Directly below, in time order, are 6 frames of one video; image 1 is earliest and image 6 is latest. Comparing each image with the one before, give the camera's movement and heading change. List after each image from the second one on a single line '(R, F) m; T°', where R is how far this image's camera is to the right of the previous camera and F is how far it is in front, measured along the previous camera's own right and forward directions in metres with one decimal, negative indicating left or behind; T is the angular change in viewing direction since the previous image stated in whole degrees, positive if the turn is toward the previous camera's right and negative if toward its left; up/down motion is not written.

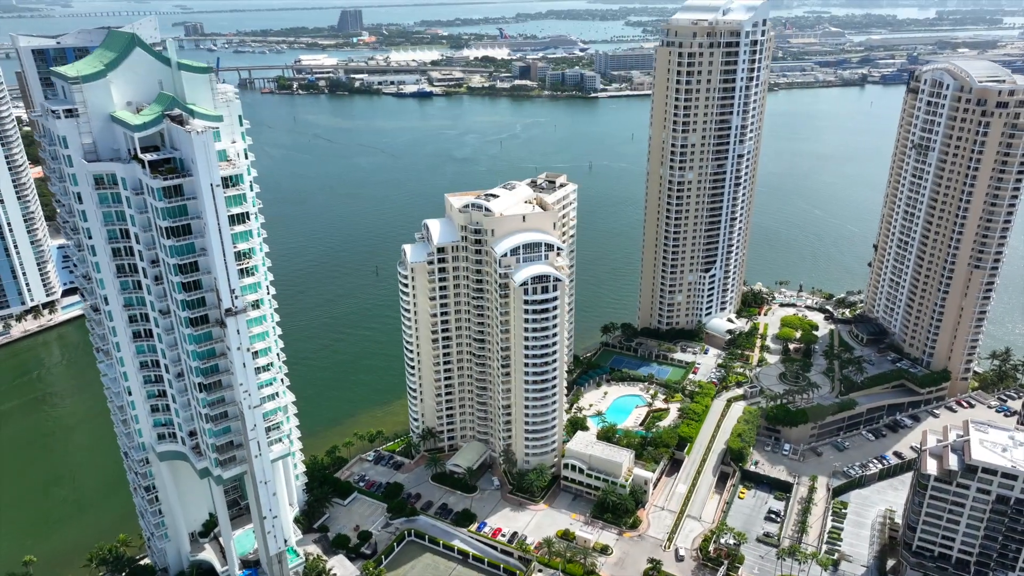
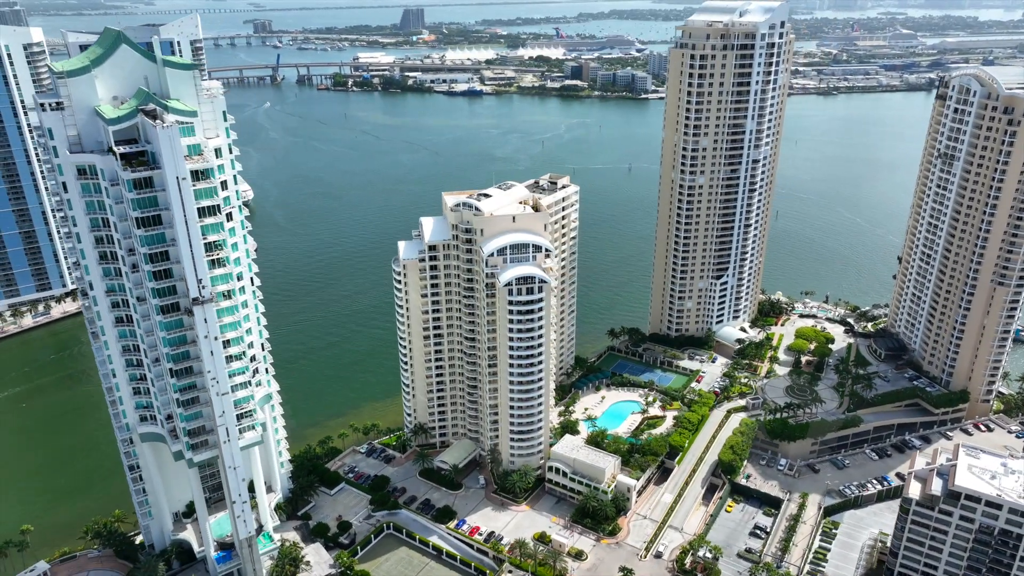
(+8.3, +0.3) m; -5°
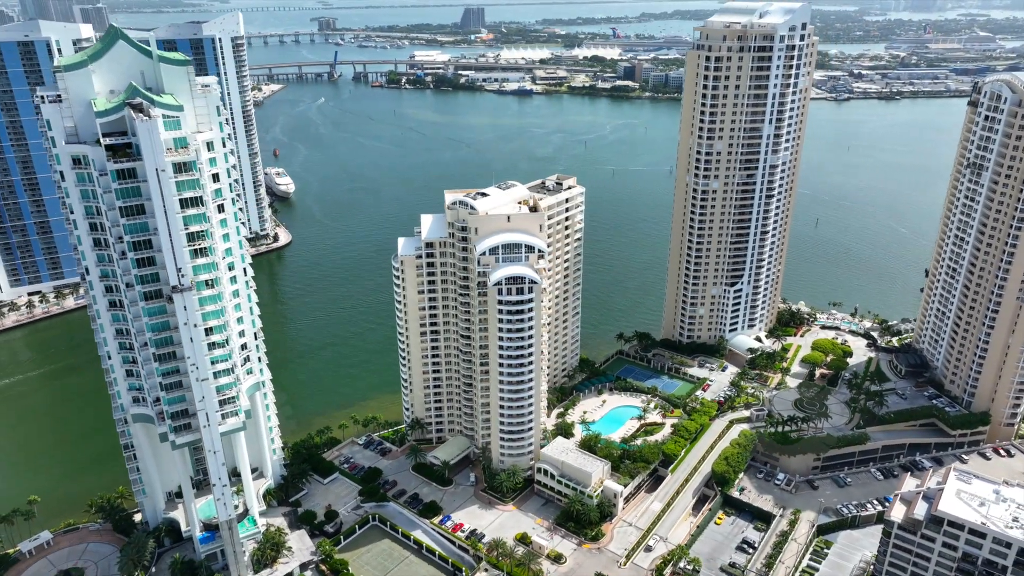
(+7.6, +0.3) m; -4°
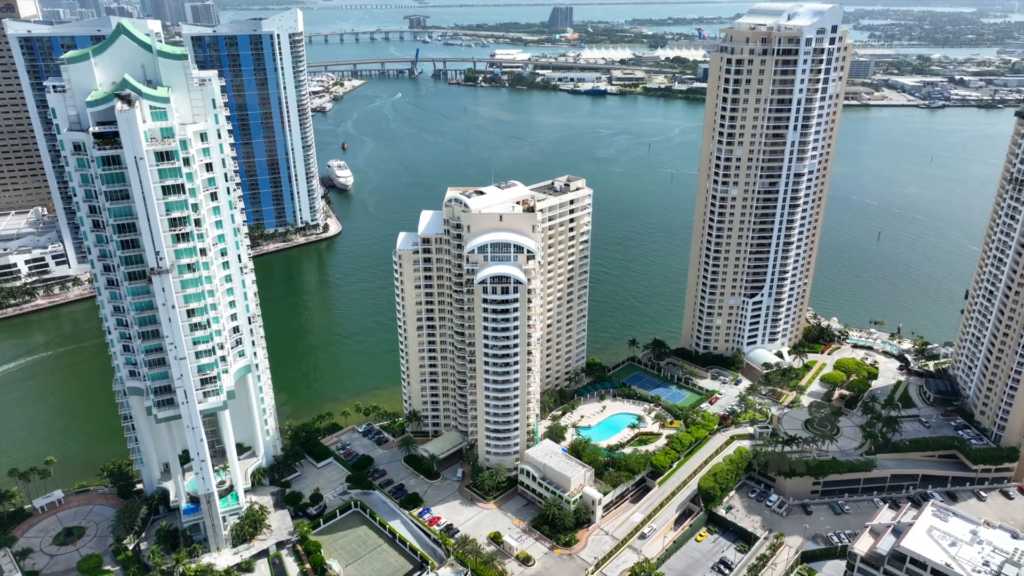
(+11.2, +0.6) m; -7°
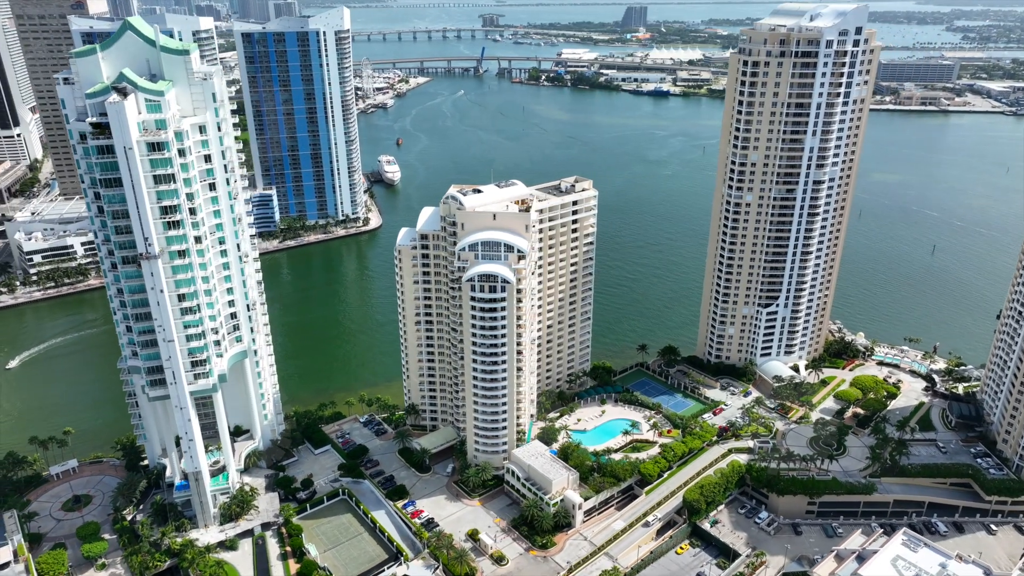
(+9.4, +0.5) m; -5°
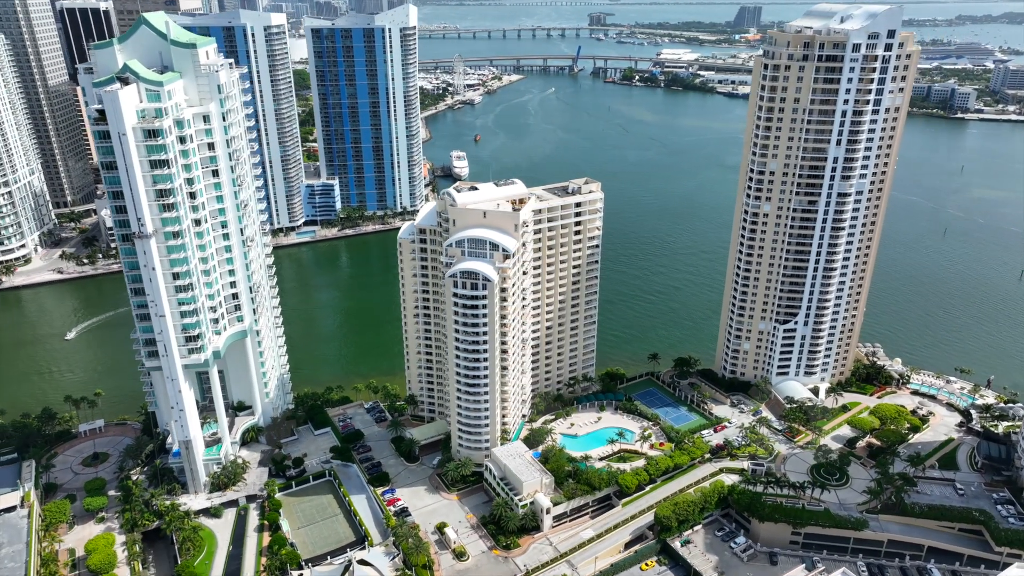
(+13.8, +1.1) m; -8°
